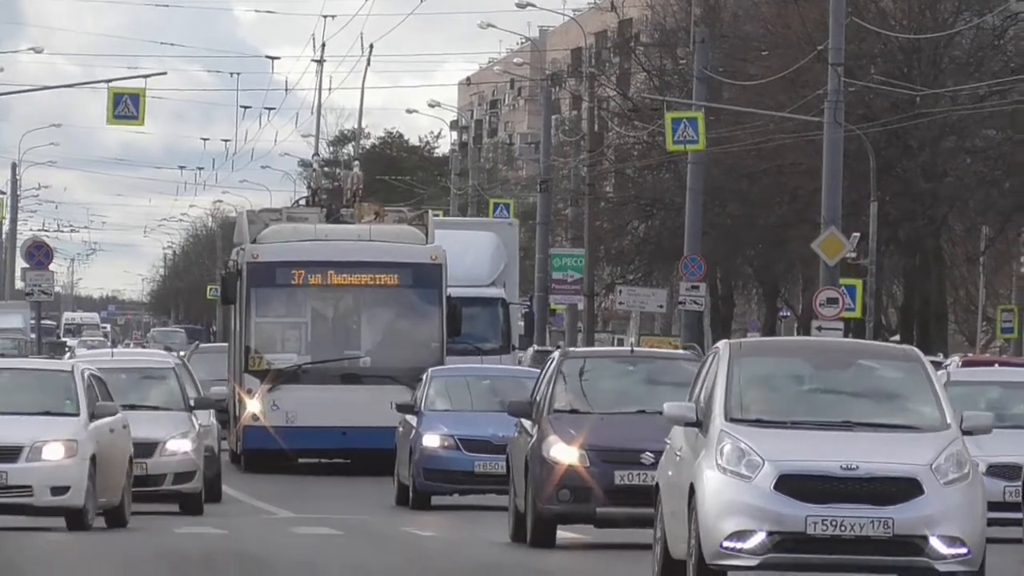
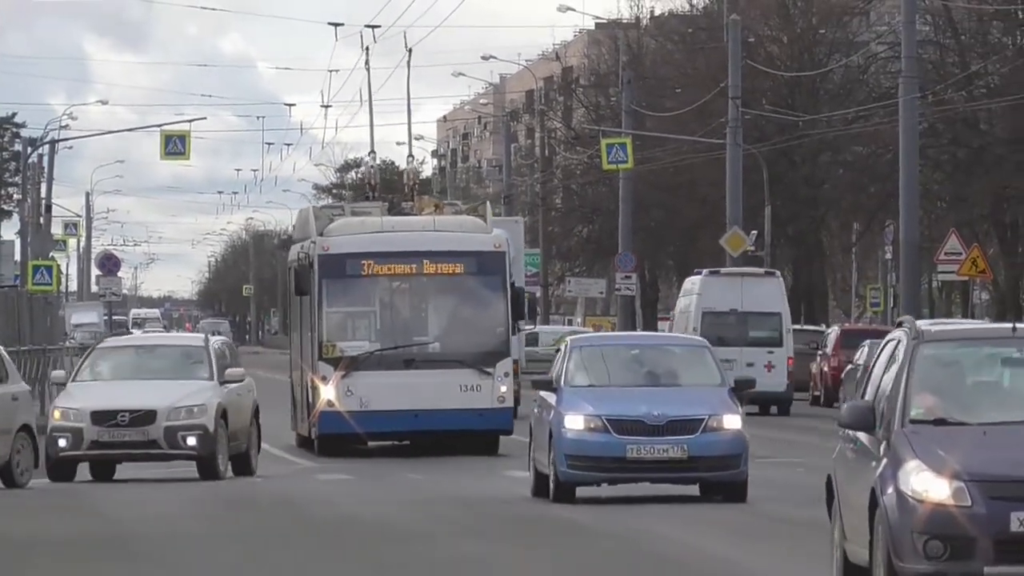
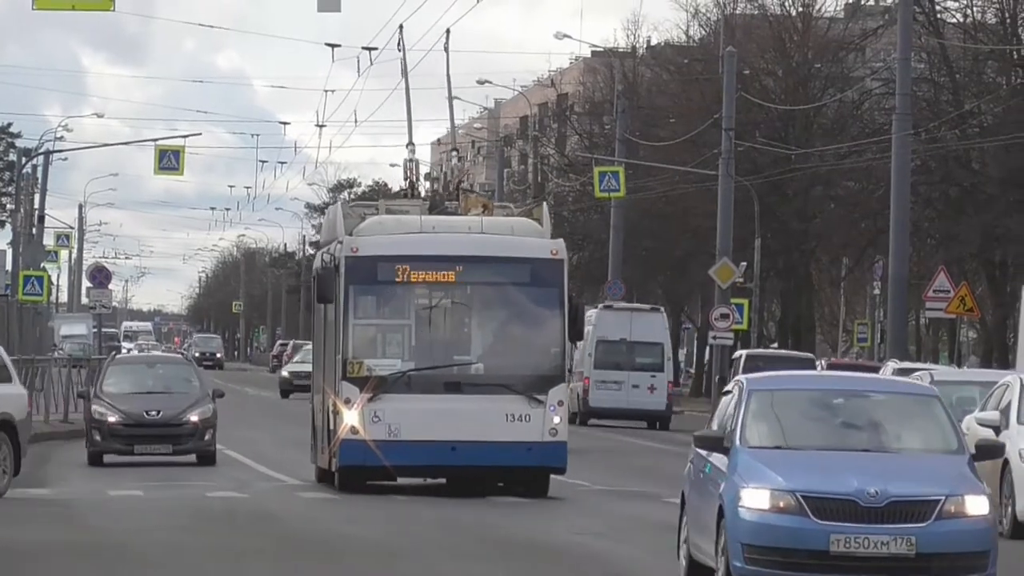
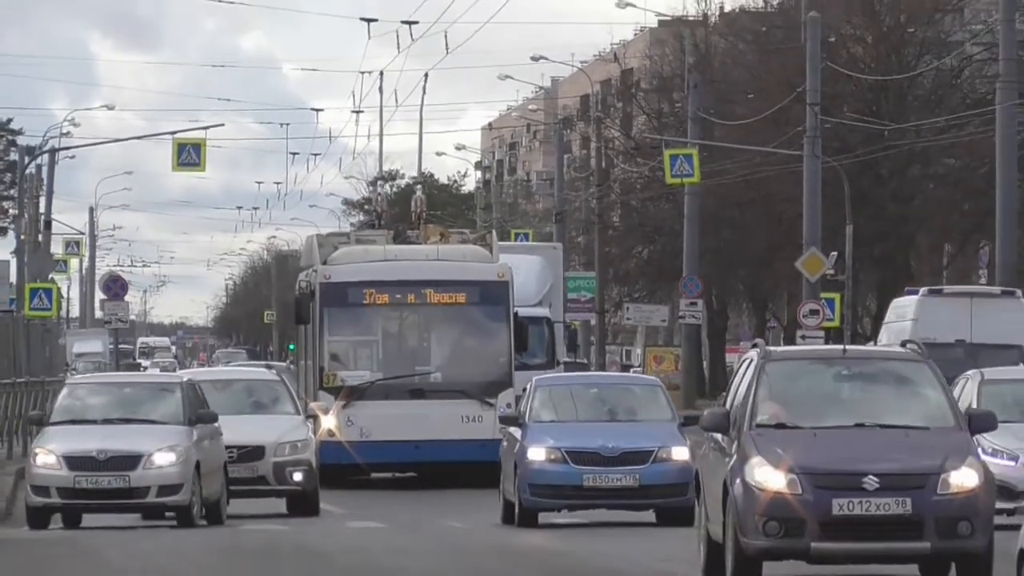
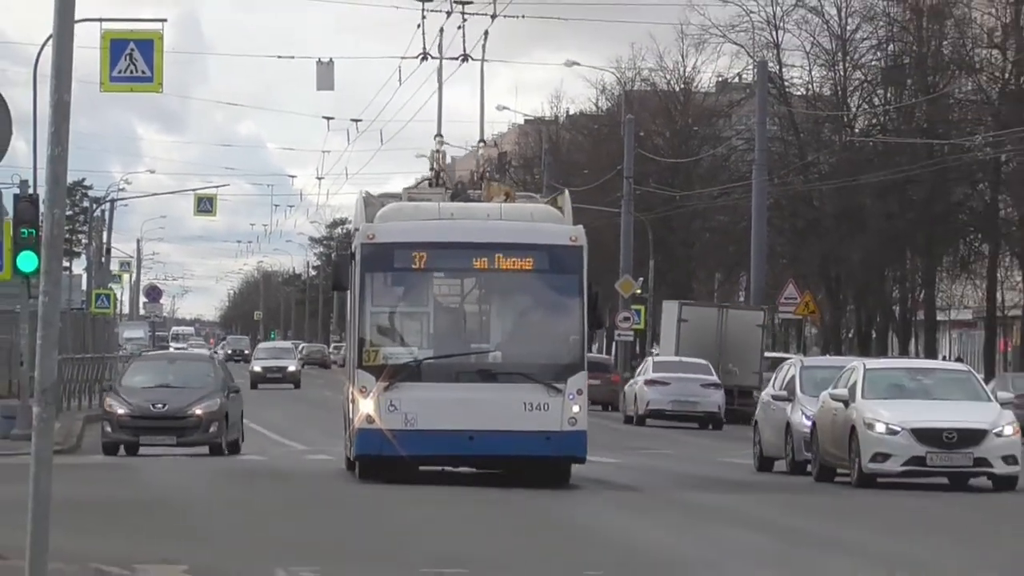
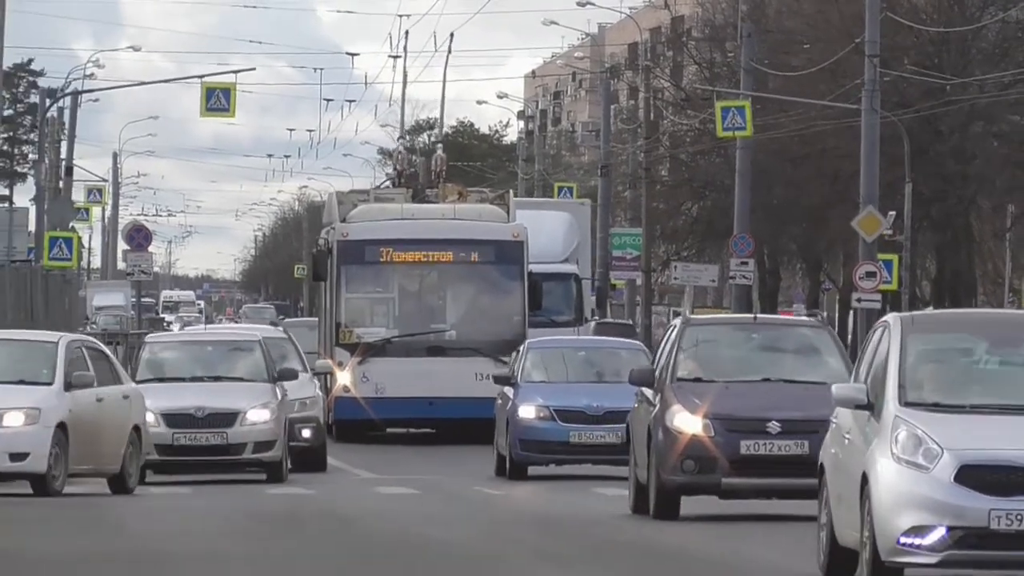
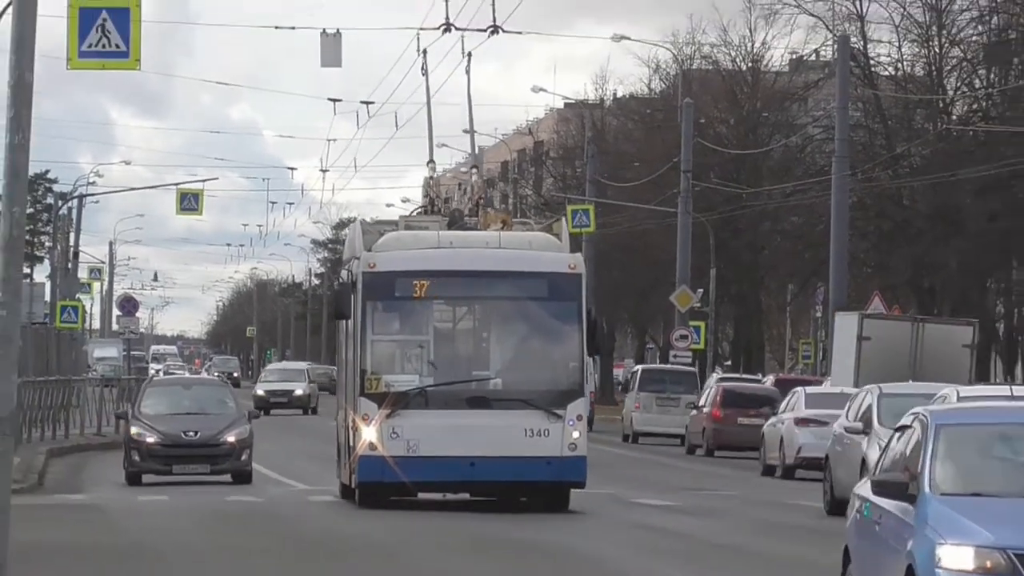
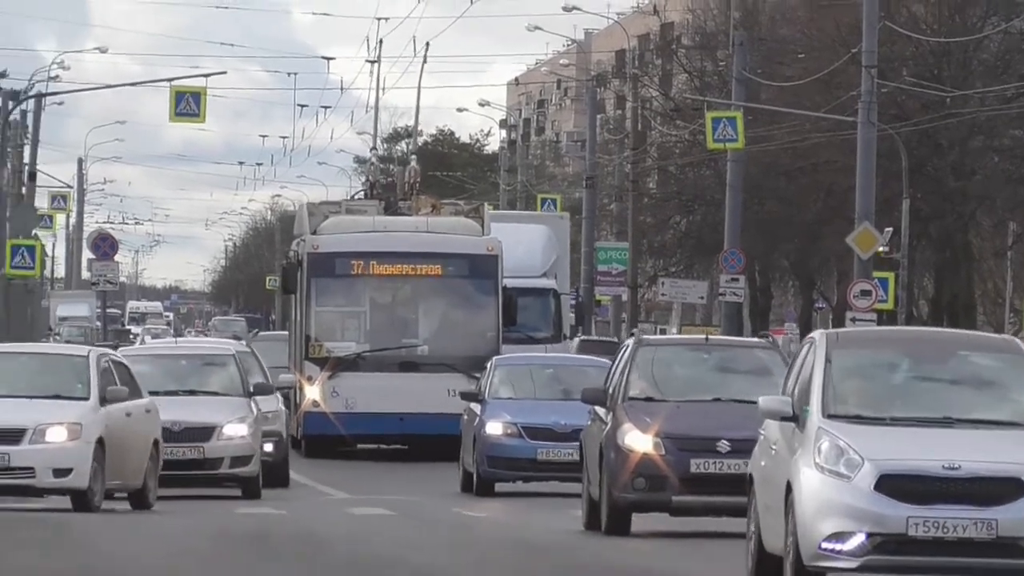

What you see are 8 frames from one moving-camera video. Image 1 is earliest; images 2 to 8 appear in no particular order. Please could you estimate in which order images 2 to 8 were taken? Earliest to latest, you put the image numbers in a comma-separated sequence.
8, 6, 4, 2, 3, 7, 5
